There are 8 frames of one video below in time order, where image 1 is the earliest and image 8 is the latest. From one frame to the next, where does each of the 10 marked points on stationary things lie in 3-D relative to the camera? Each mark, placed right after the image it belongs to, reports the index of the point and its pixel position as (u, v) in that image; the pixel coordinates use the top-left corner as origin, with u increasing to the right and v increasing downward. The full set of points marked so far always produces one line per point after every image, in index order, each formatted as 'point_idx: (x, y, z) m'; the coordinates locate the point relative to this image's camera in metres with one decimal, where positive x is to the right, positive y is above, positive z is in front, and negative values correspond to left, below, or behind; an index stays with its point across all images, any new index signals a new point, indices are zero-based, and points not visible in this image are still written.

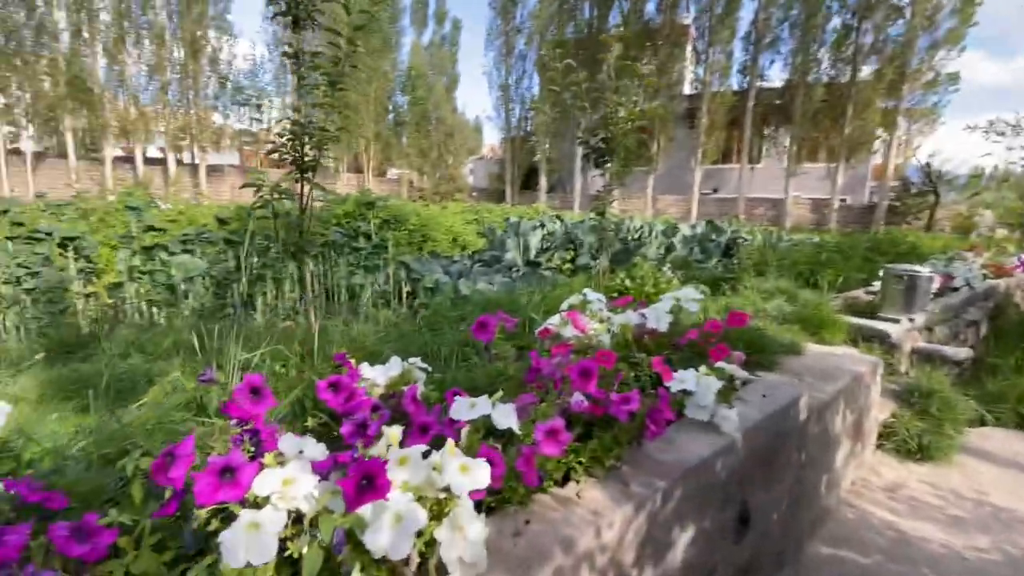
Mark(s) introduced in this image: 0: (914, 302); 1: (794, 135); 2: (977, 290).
0: (+3.3, -0.1, +3.9) m
1: (+9.8, +5.2, +16.7) m
2: (+5.1, 0.0, +5.3) m
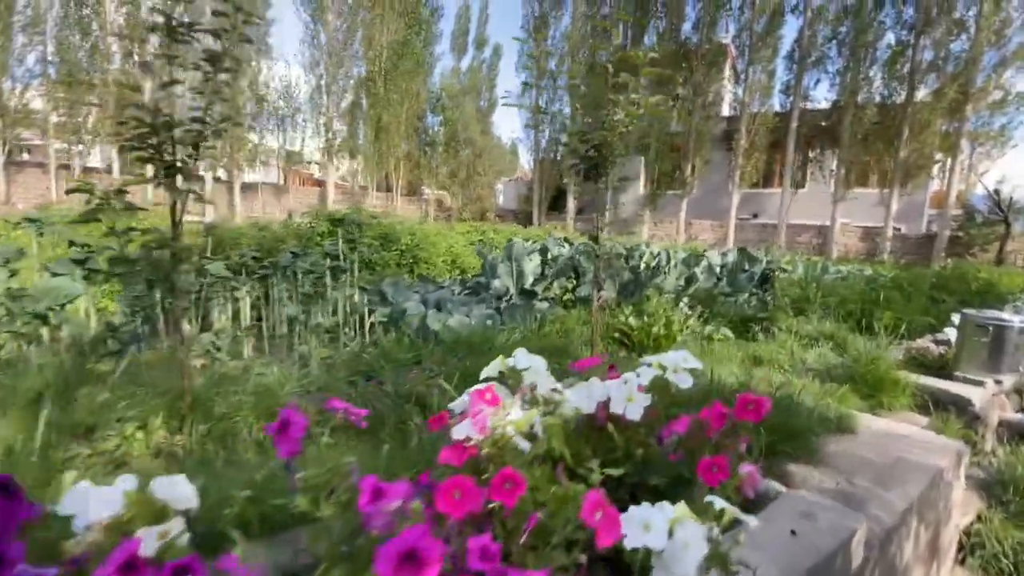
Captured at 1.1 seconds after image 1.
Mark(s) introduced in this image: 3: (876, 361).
0: (+3.2, -0.4, +3.1) m
1: (+10.7, +4.1, +15.5) m
2: (+5.1, -0.5, +4.3) m
3: (+2.4, -0.5, +3.2) m
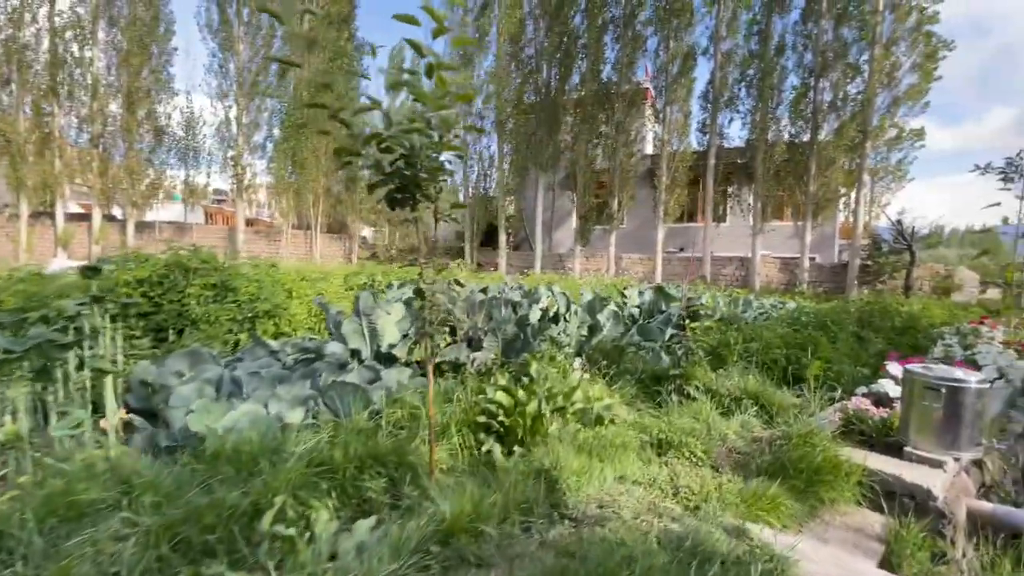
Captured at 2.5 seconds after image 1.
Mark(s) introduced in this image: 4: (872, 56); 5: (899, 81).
0: (+2.3, -0.7, +2.4) m
1: (+8.2, +3.1, +15.9) m
2: (+4.0, -0.7, +3.8) m
3: (+1.5, -0.8, +2.5) m
4: (+10.8, +6.9, +14.3) m
5: (+11.5, +6.1, +14.3) m
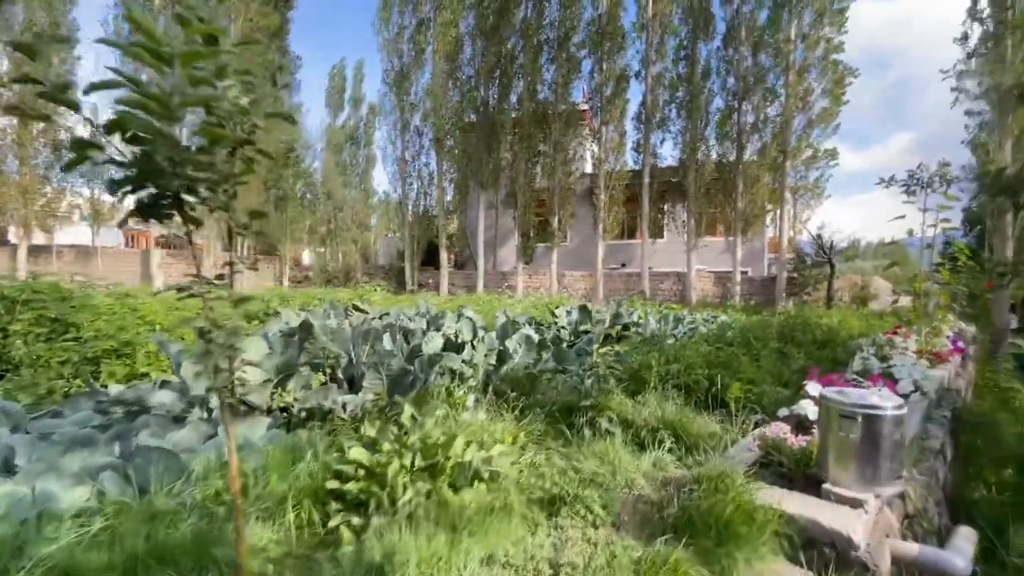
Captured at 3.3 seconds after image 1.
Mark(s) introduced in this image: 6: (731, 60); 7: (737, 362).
0: (+1.7, -0.8, +2.2) m
1: (+6.1, +2.6, +16.4) m
2: (+3.3, -0.8, +3.8) m
3: (+0.9, -0.8, +2.1) m
4: (+8.7, +6.5, +15.2) m
5: (+9.5, +5.8, +15.2) m
6: (+7.4, +7.5, +15.9) m
7: (+1.9, -0.6, +4.0) m
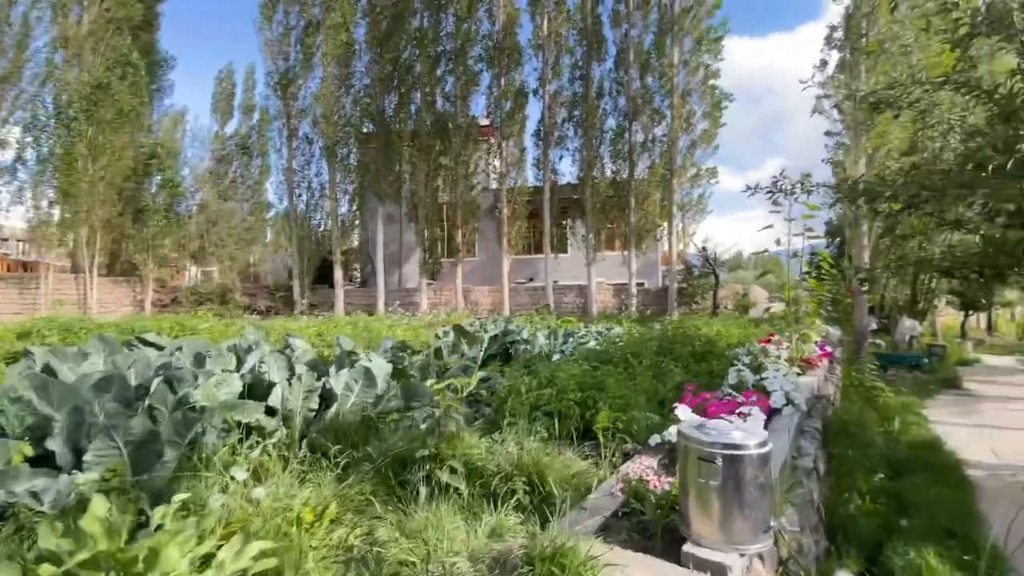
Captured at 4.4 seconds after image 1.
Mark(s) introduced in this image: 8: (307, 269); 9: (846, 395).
0: (+0.9, -0.8, +1.8) m
1: (+2.7, +2.2, +16.6) m
2: (+2.2, -0.9, +3.6) m
3: (+0.2, -0.9, +1.6) m
4: (+5.4, +6.2, +16.0) m
5: (+6.1, +5.5, +16.2) m
6: (+3.8, +7.1, +16.5) m
7: (+0.8, -0.7, +3.6) m
8: (-8.1, +0.7, +18.8) m
9: (+4.5, -1.4, +6.5) m
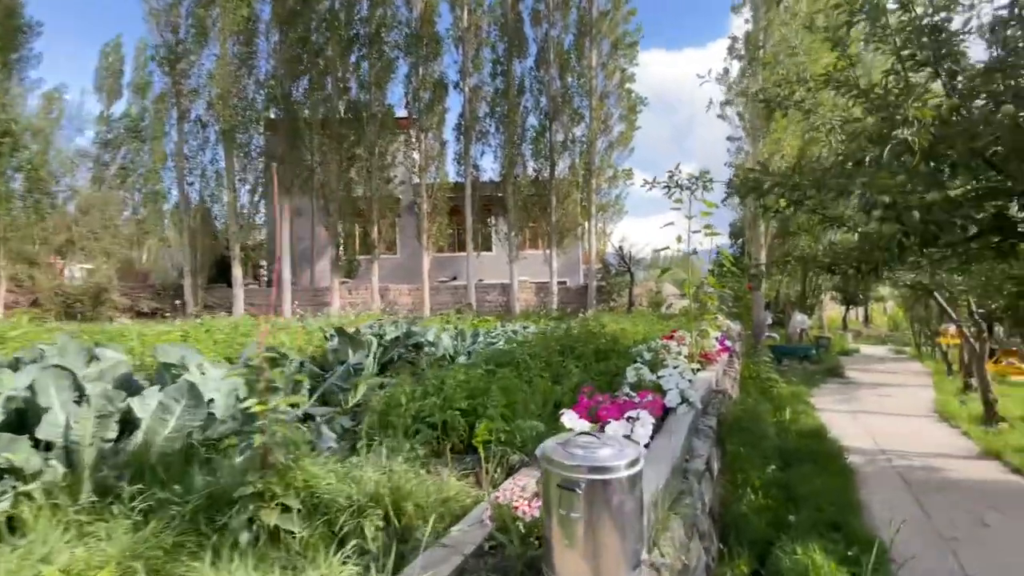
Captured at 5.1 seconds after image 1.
0: (+0.3, -0.8, +1.5) m
1: (-0.1, +2.2, +16.5) m
2: (+1.4, -0.9, +3.5) m
3: (-0.4, -0.9, +1.3) m
4: (+2.6, +6.3, +16.3) m
5: (+3.4, +5.5, +16.5) m
6: (+1.0, +7.1, +16.5) m
7: (-0.1, -0.7, +3.3) m
8: (-11.1, +0.8, +17.1) m
9: (+3.2, -1.4, +6.7) m
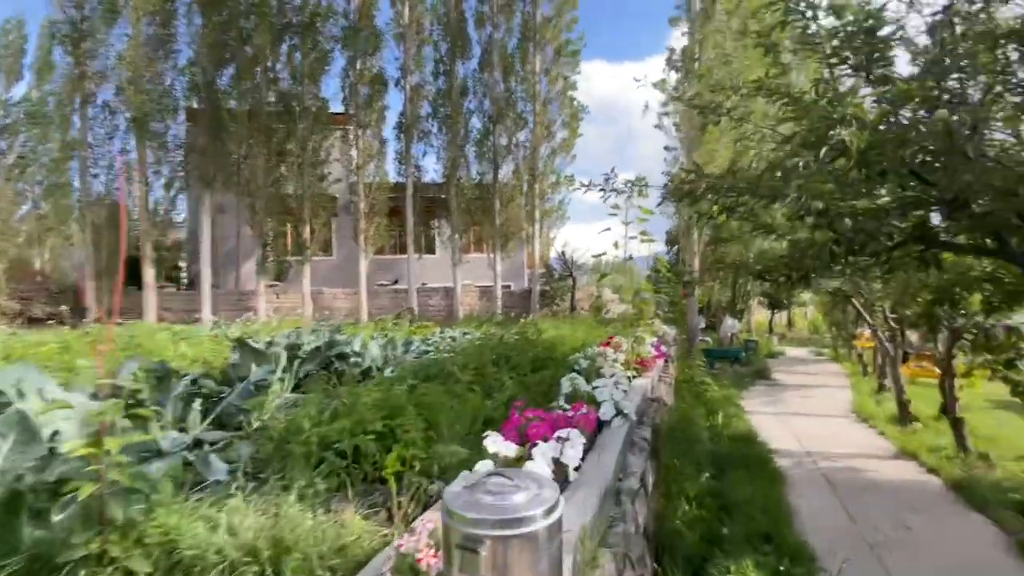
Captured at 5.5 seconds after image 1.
0: (+0.1, -0.8, +1.3) m
1: (-2.1, +2.1, +16.1) m
2: (+0.8, -0.9, +3.4) m
3: (-0.6, -0.9, +0.9) m
4: (+0.7, +6.1, +16.2) m
5: (+1.4, +5.4, +16.6) m
6: (-0.9, +7.0, +16.3) m
7: (-0.5, -0.7, +3.0) m
8: (-13.0, +0.7, +15.4) m
9: (+2.4, -1.5, +6.8) m
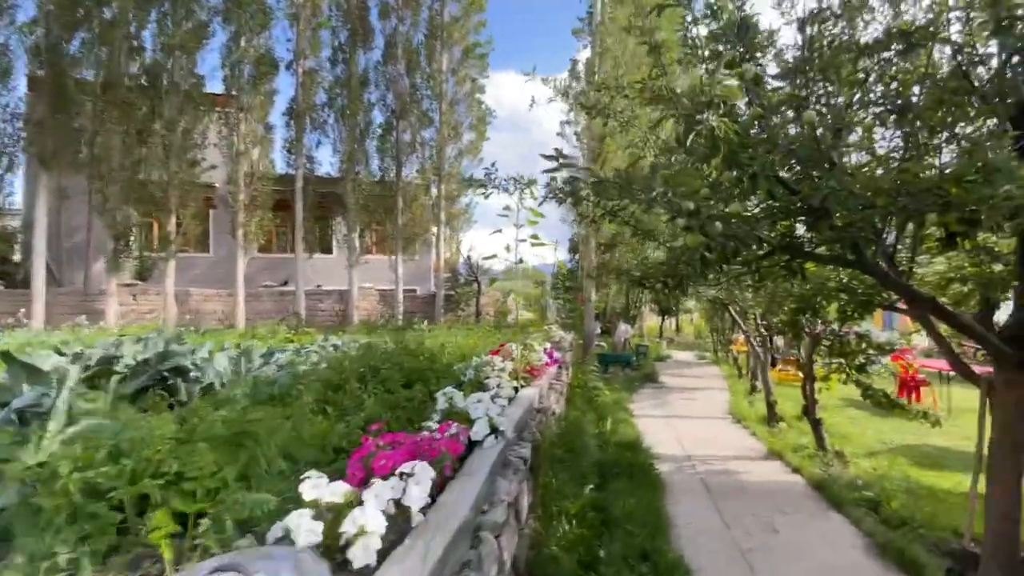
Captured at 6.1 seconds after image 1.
0: (-0.4, -0.8, +0.9) m
1: (-5.2, +2.0, +15.1) m
2: (0.0, -1.0, +3.1) m
3: (-1.0, -0.9, +0.4) m
4: (-2.5, +6.0, +15.7) m
5: (-1.9, +5.2, +16.2) m
6: (-4.0, +6.9, +15.5) m
7: (-1.3, -0.7, +2.5) m
8: (-15.9, +0.8, +12.4) m
9: (+0.8, -1.6, +6.7) m
